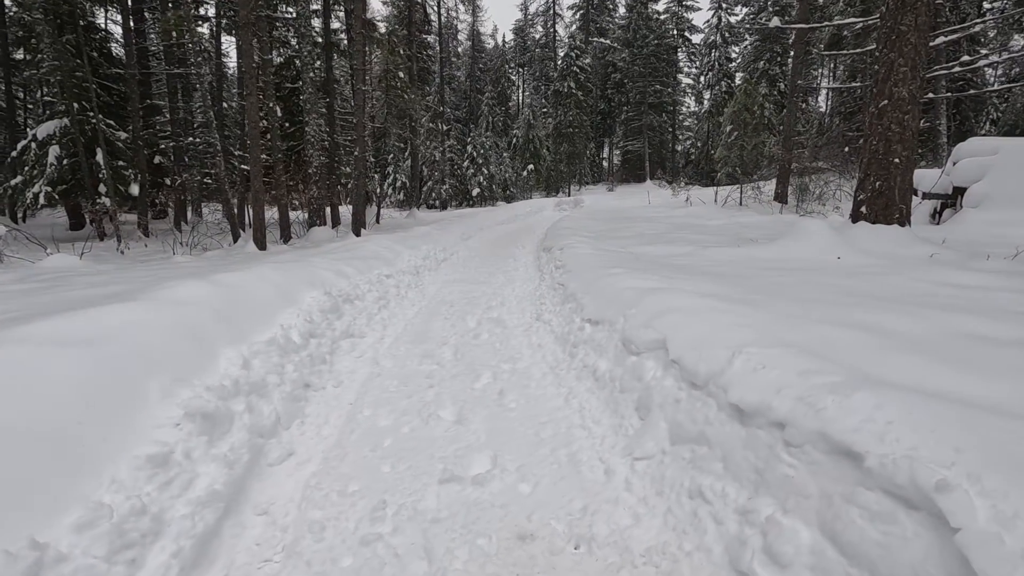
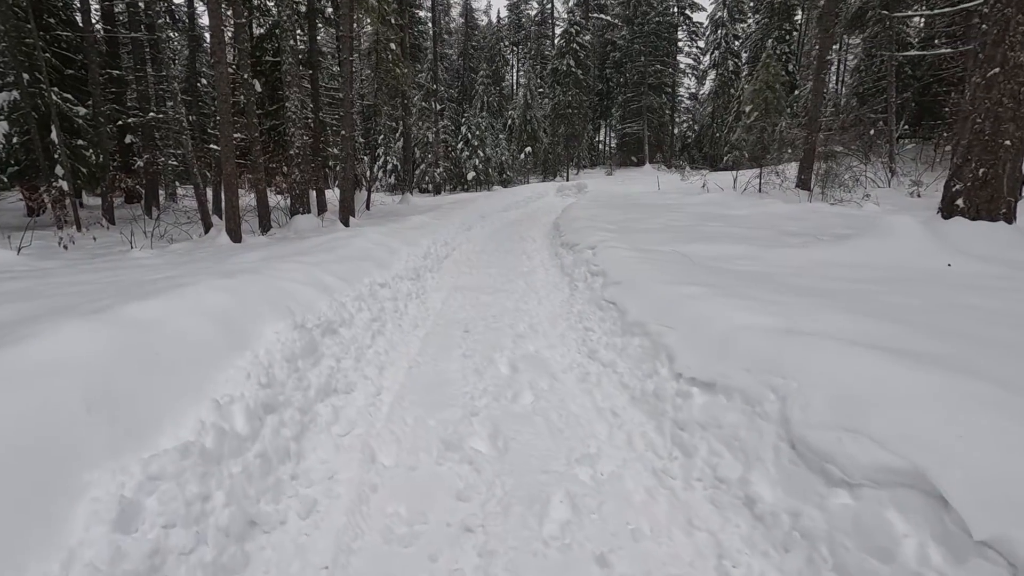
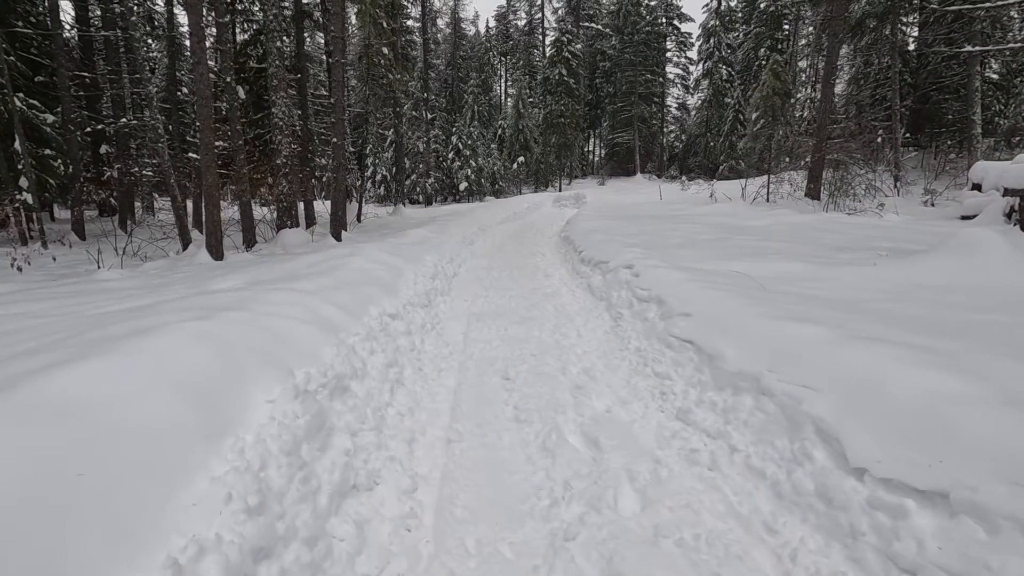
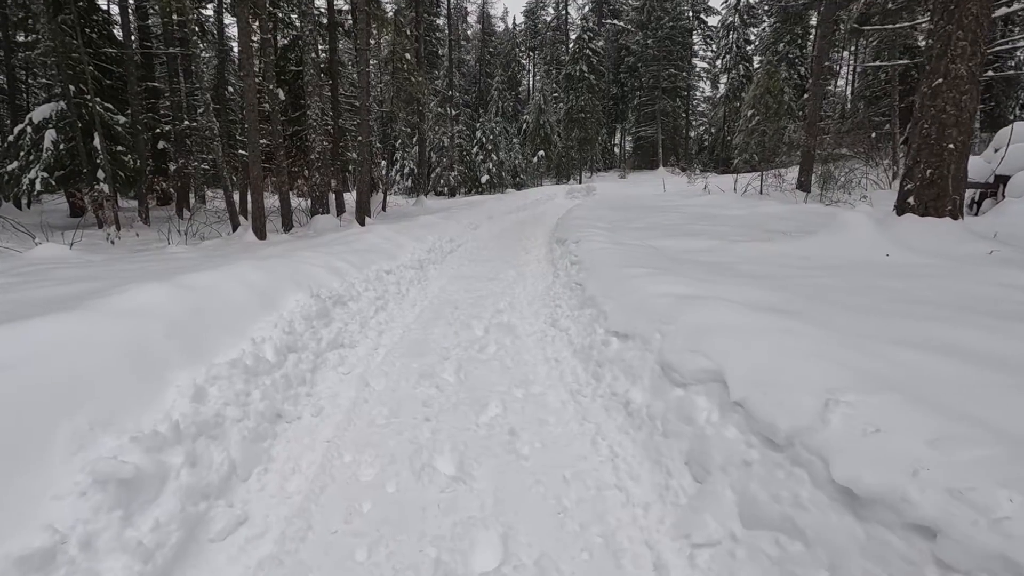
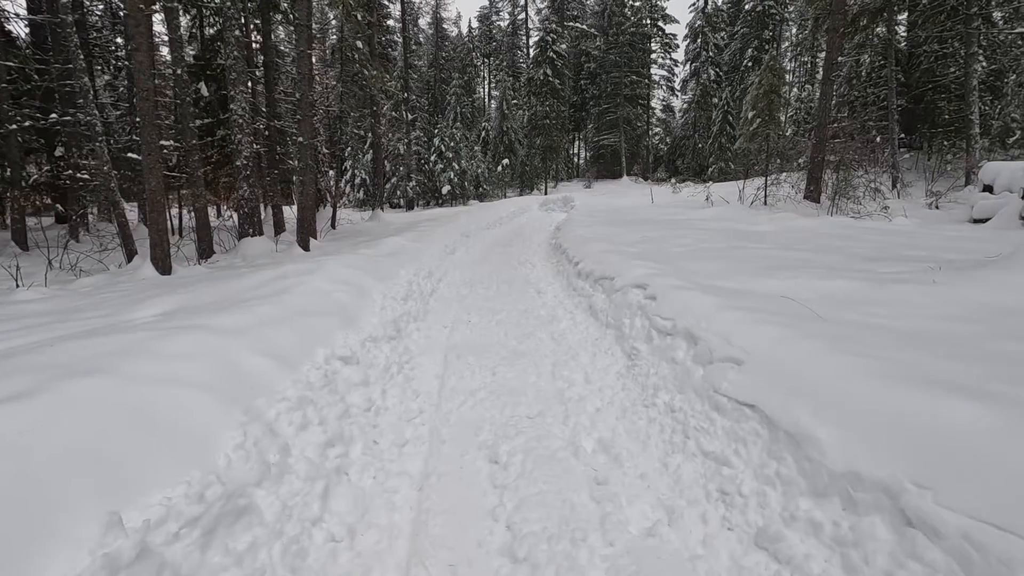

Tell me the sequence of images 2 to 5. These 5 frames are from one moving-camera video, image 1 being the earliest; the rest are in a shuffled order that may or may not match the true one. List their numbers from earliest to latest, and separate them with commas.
4, 2, 3, 5
